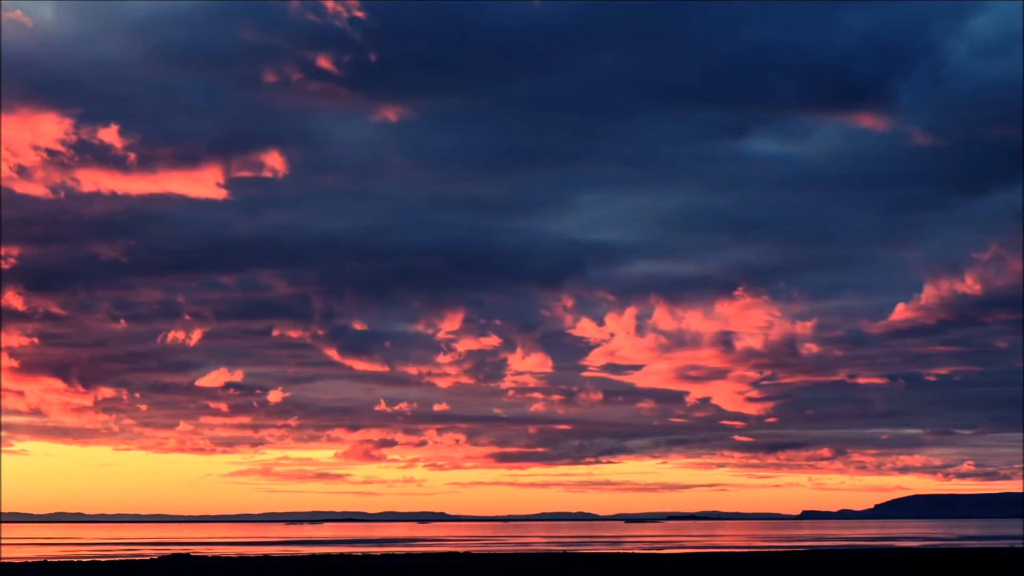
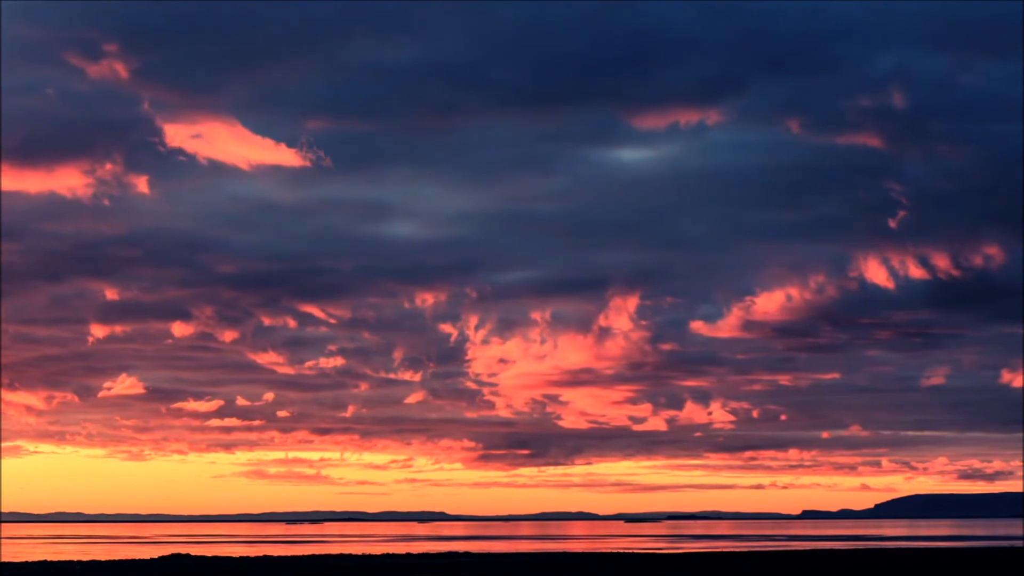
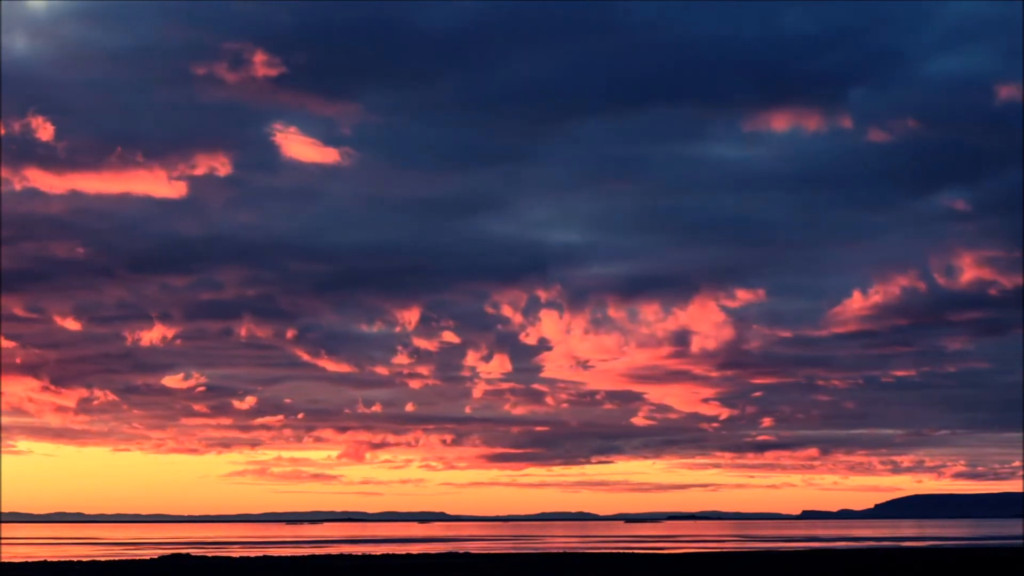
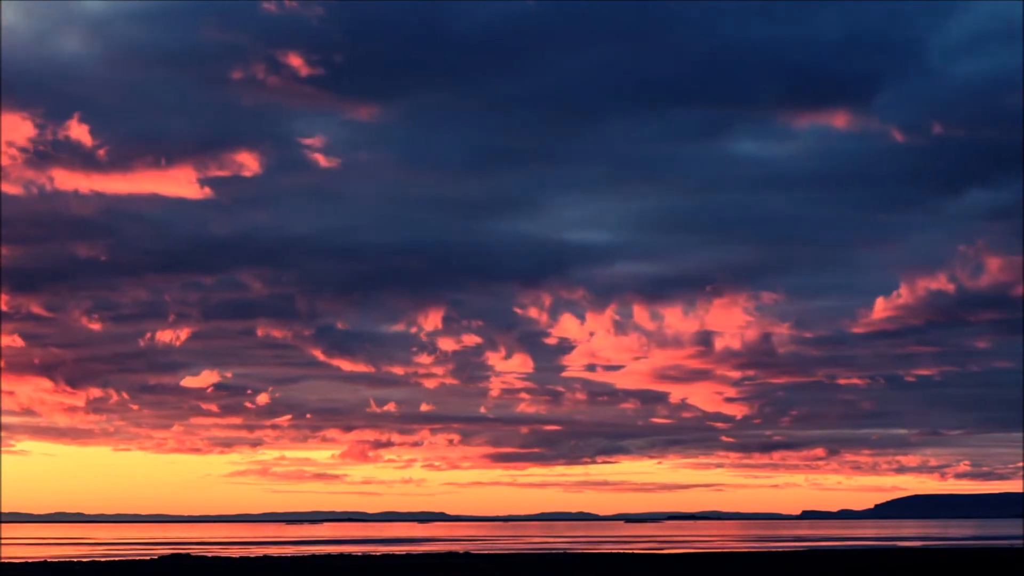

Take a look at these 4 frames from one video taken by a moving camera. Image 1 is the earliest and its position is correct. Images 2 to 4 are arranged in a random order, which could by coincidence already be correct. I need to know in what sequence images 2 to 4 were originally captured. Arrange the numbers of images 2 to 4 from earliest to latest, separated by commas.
4, 3, 2
